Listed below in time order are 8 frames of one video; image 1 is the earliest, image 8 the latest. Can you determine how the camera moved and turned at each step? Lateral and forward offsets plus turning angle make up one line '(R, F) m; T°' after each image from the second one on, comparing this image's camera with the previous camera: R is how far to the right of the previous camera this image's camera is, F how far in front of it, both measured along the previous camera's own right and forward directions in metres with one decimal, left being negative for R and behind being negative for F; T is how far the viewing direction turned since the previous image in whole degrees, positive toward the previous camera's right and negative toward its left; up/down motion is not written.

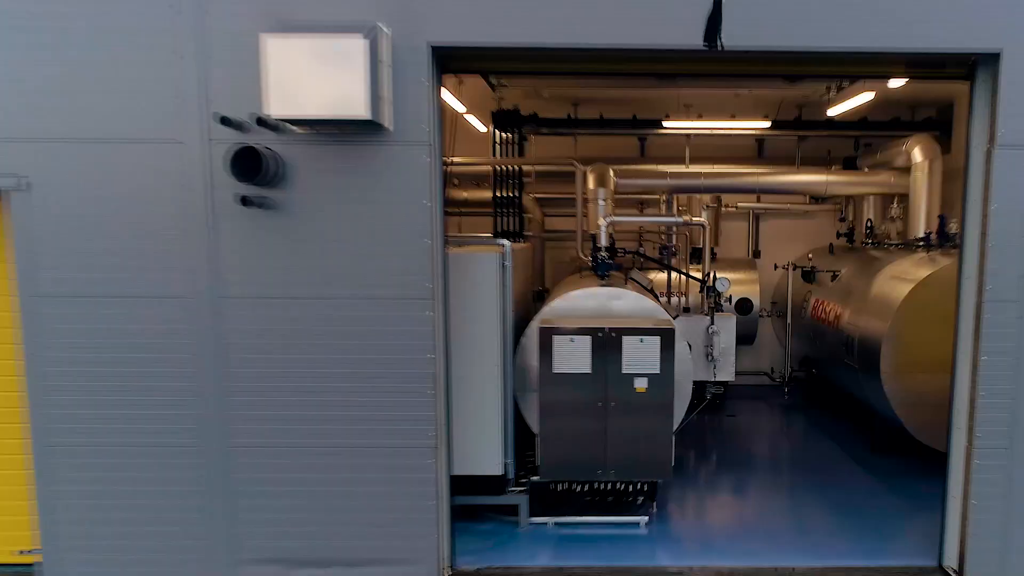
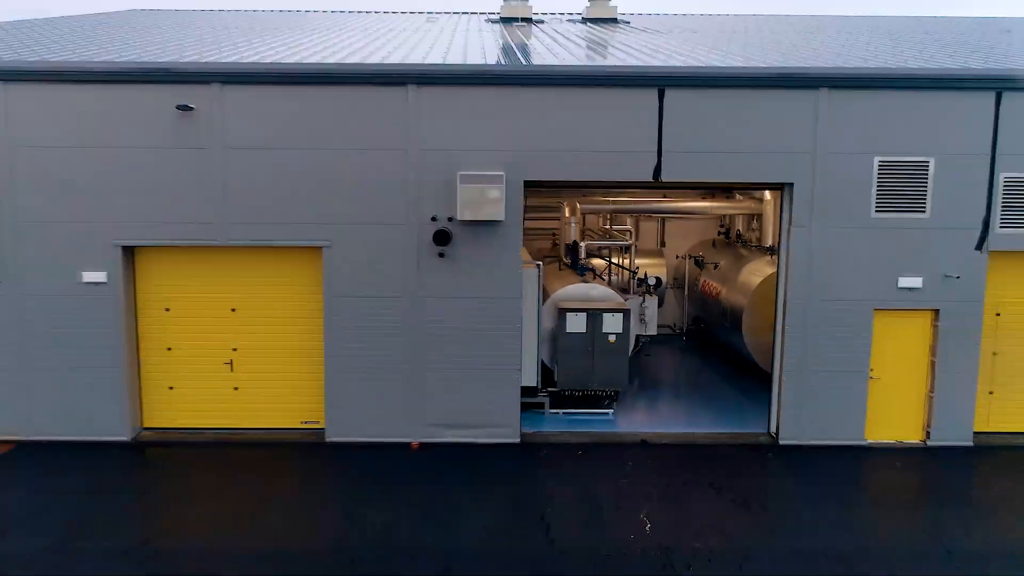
(-0.2, -1.0) m; +5°
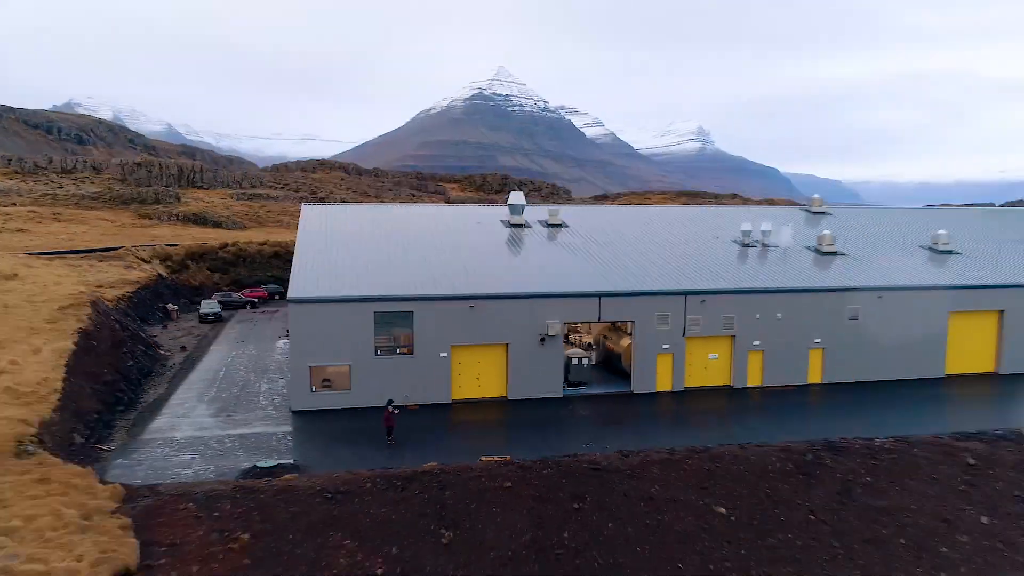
(-0.9, -5.3) m; +5°
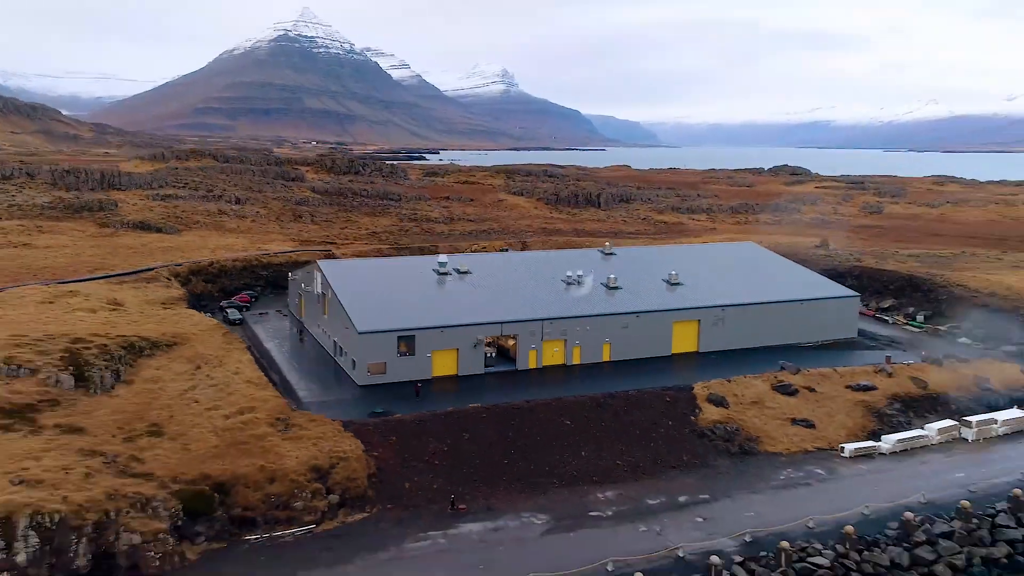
(-1.6, -7.9) m; +8°
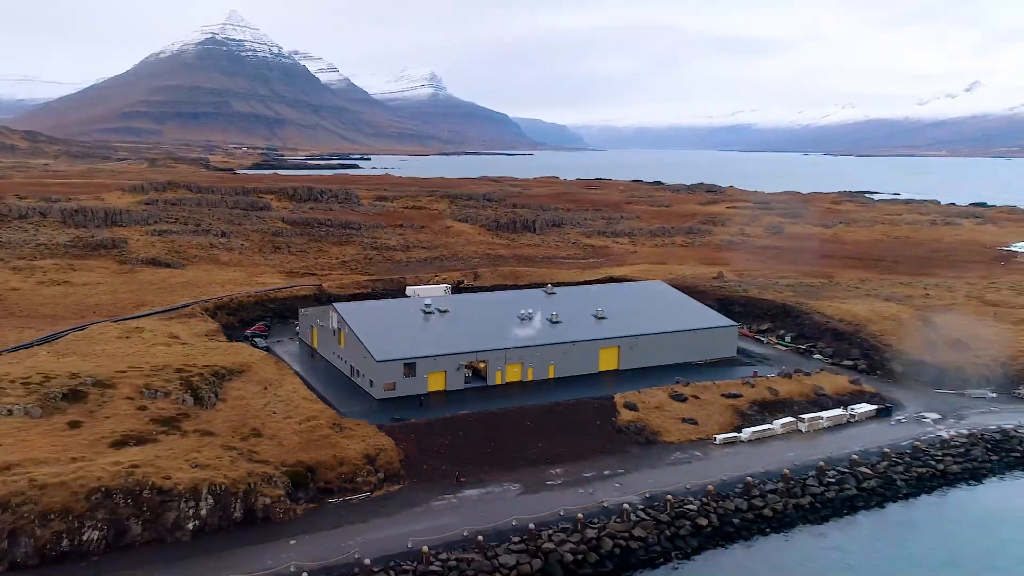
(-0.7, -6.1) m; +3°
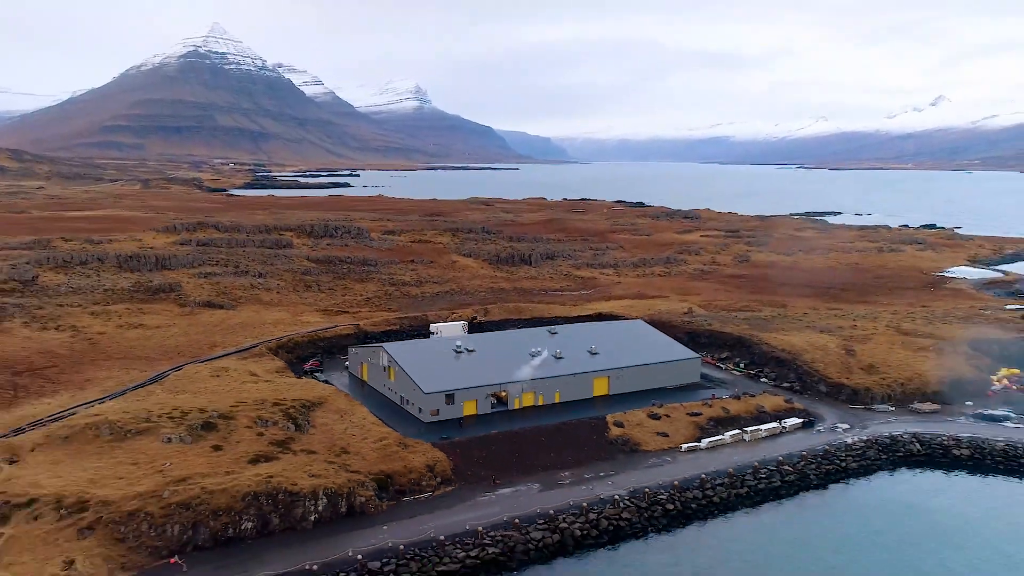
(-0.6, -6.5) m; +1°
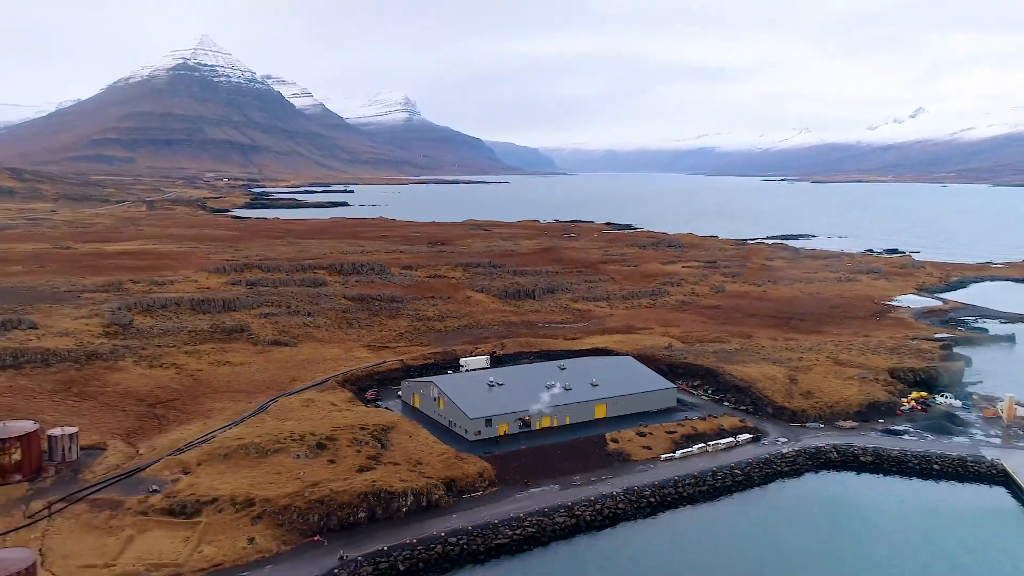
(-0.9, -9.5) m; 0°
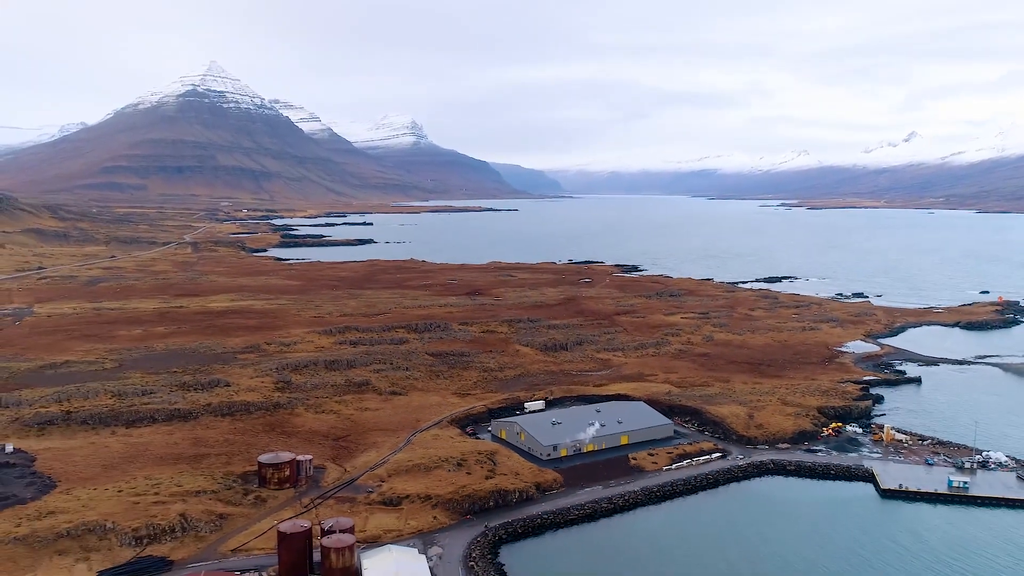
(-2.2, -22.5) m; 0°
